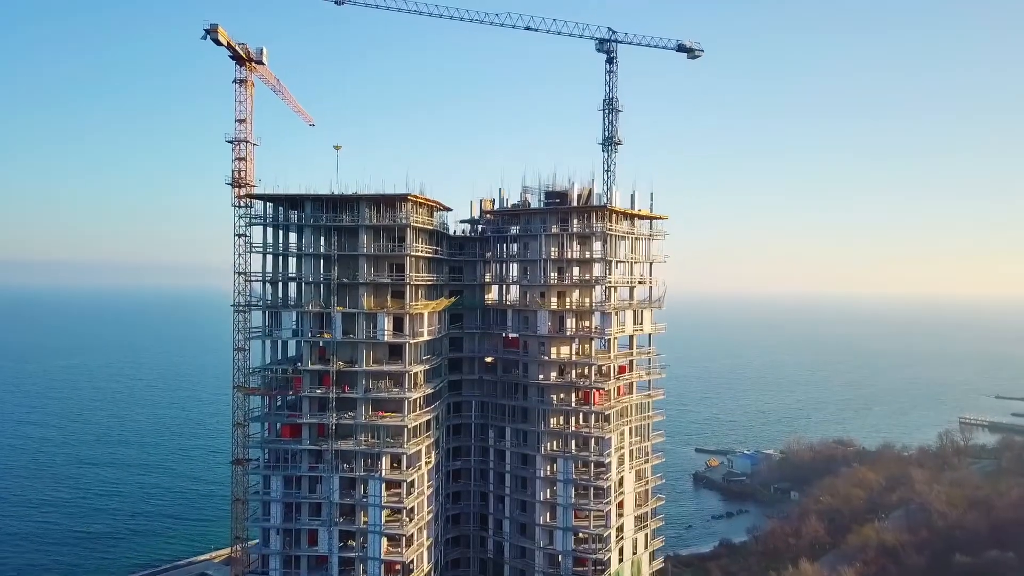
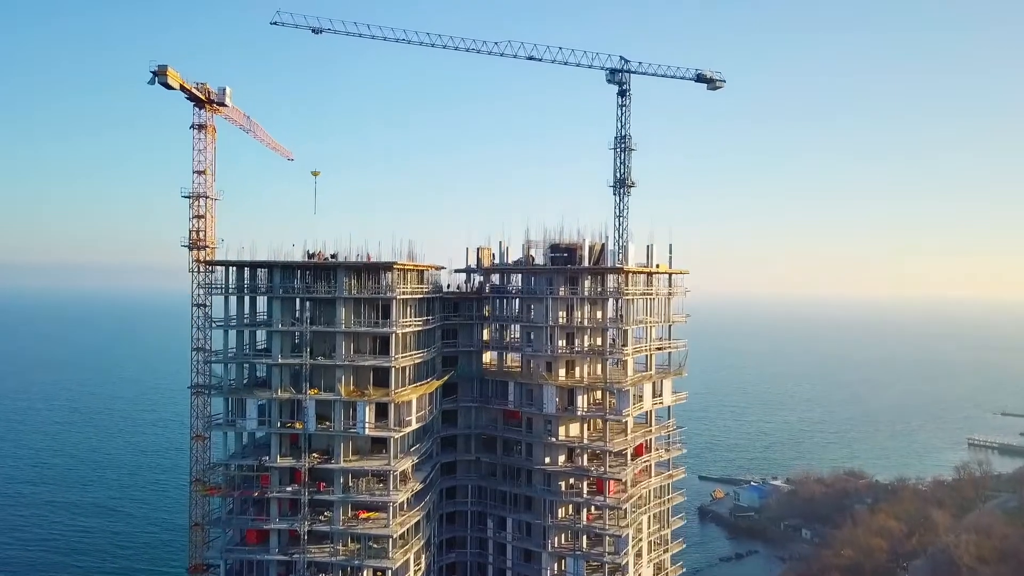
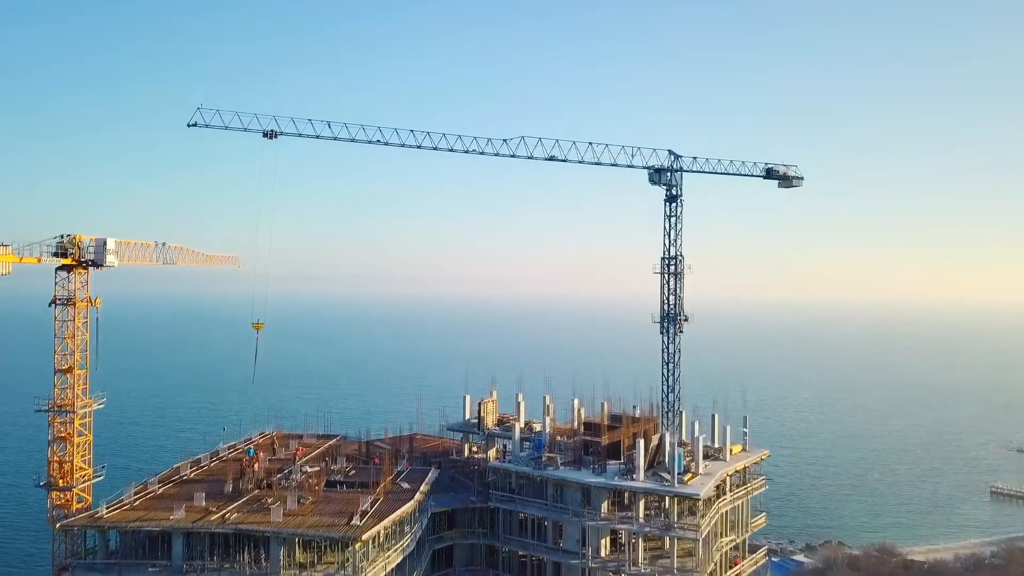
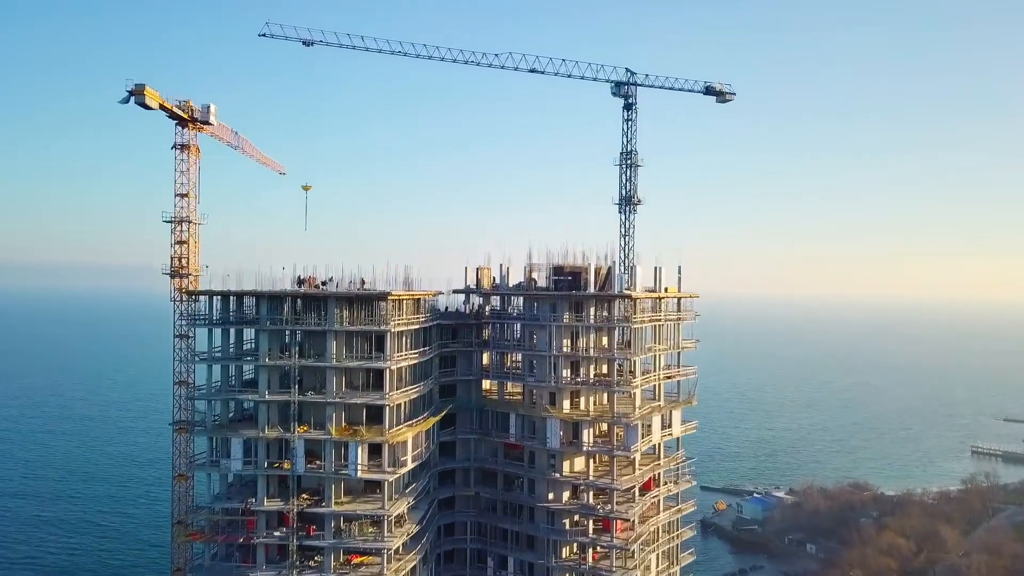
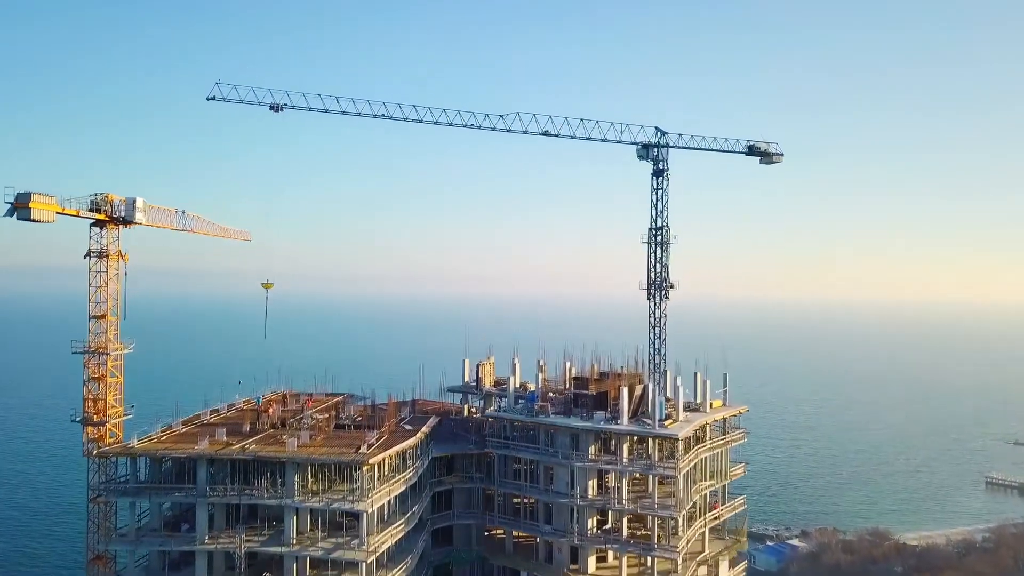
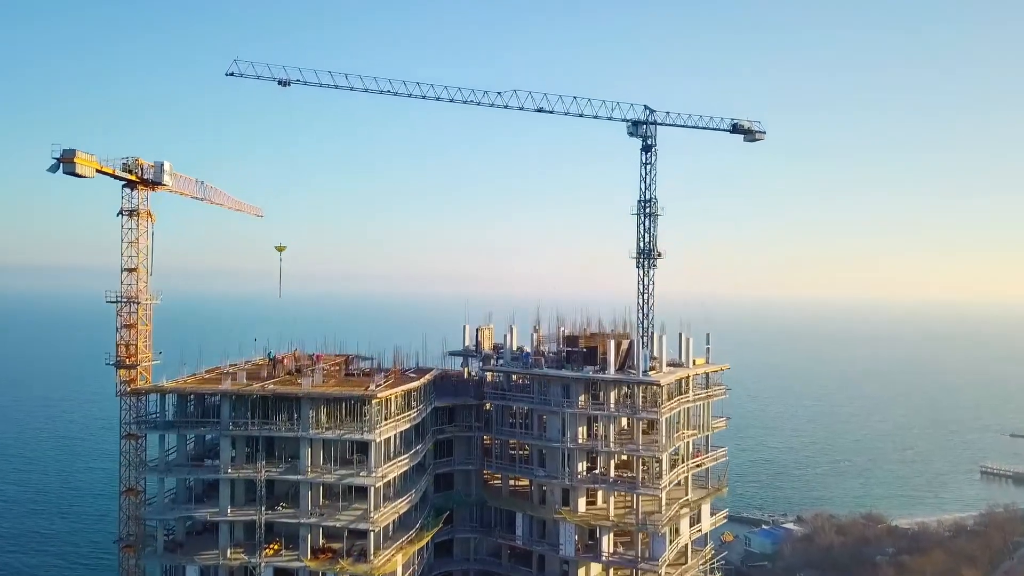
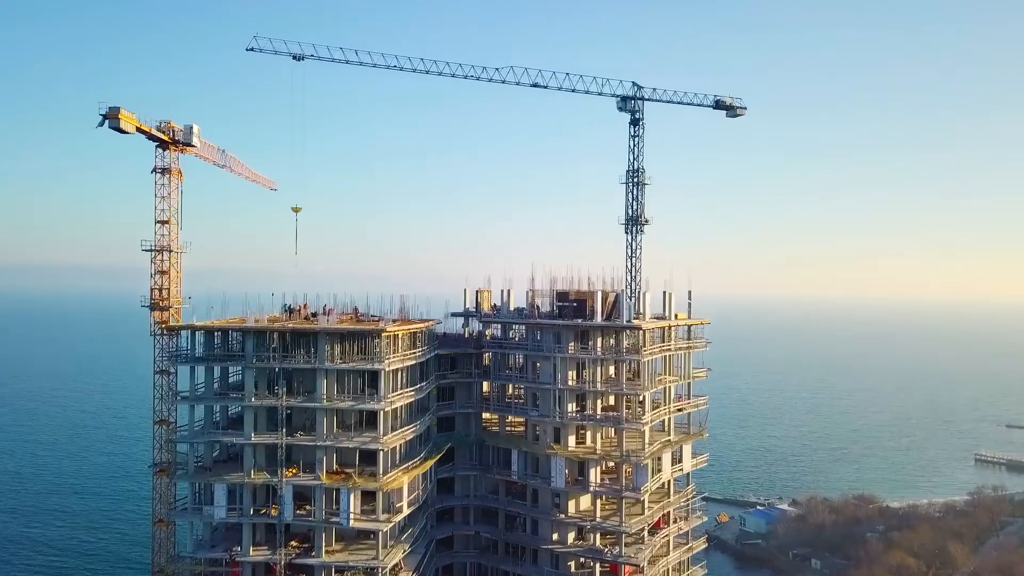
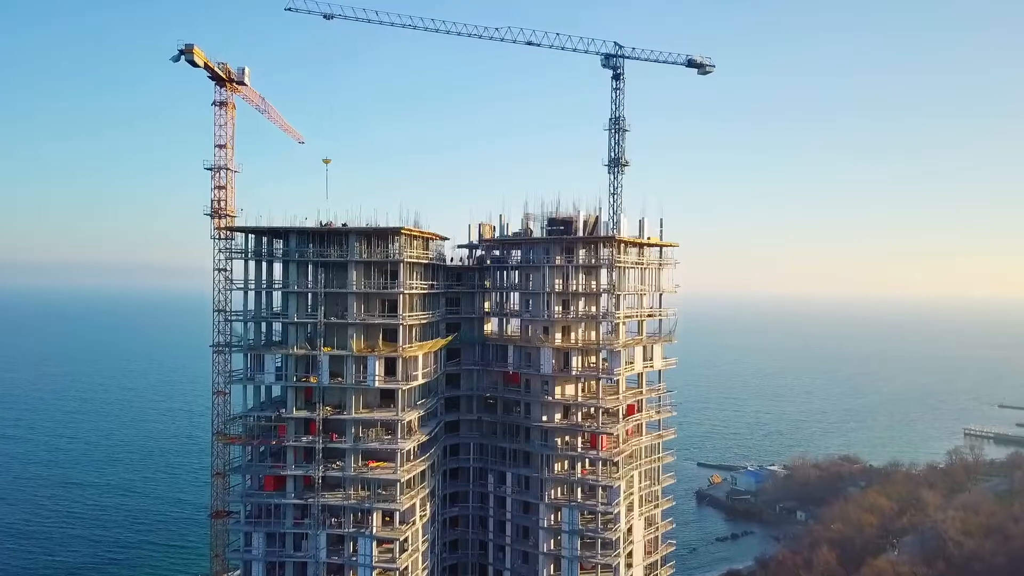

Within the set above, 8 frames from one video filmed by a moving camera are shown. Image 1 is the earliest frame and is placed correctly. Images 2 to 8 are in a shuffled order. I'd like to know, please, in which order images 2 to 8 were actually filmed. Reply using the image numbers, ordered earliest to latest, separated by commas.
8, 2, 4, 7, 6, 5, 3
